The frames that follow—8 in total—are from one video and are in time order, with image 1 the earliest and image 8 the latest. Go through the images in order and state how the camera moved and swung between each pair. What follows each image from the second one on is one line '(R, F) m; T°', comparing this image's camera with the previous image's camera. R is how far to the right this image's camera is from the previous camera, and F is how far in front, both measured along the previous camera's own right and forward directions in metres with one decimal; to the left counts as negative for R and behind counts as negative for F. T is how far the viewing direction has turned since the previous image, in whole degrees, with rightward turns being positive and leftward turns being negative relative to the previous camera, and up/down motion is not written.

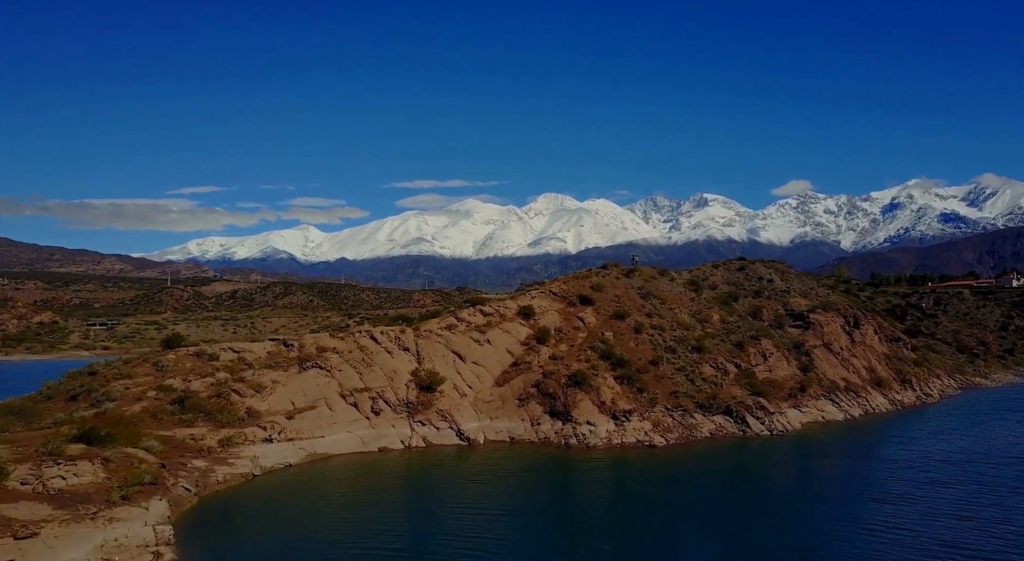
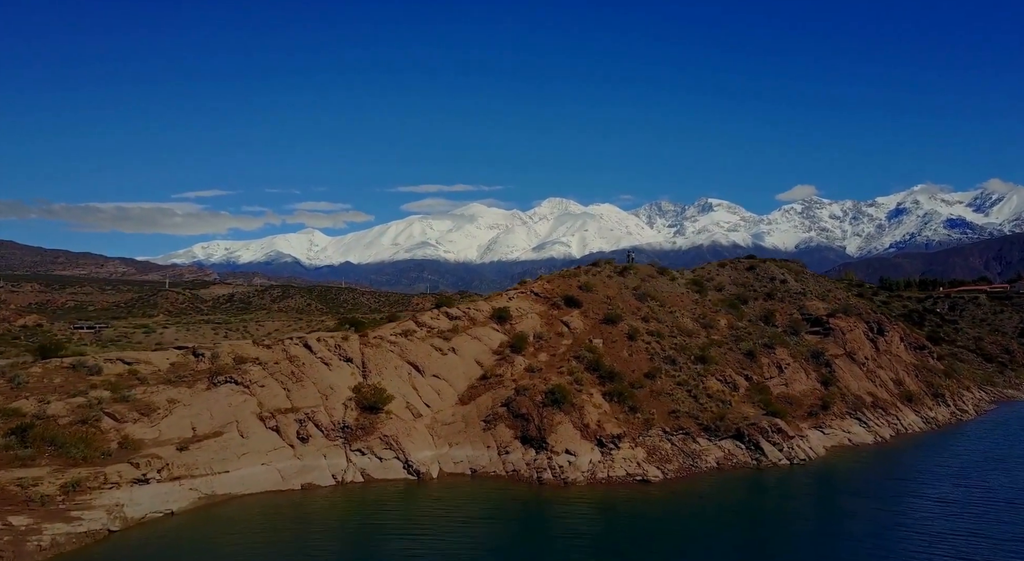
(+1.9, +8.4) m; 0°
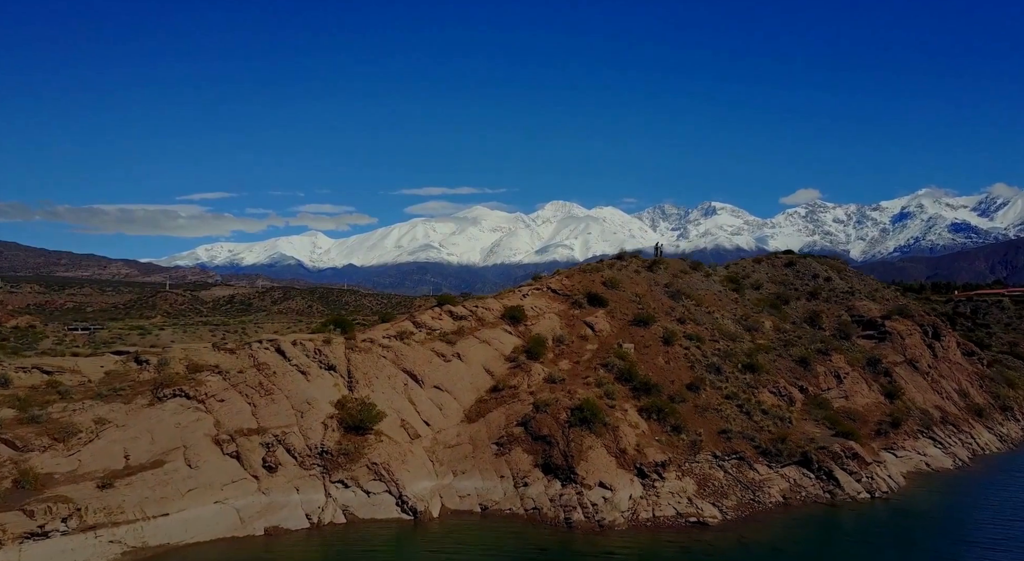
(-0.6, +7.3) m; 0°
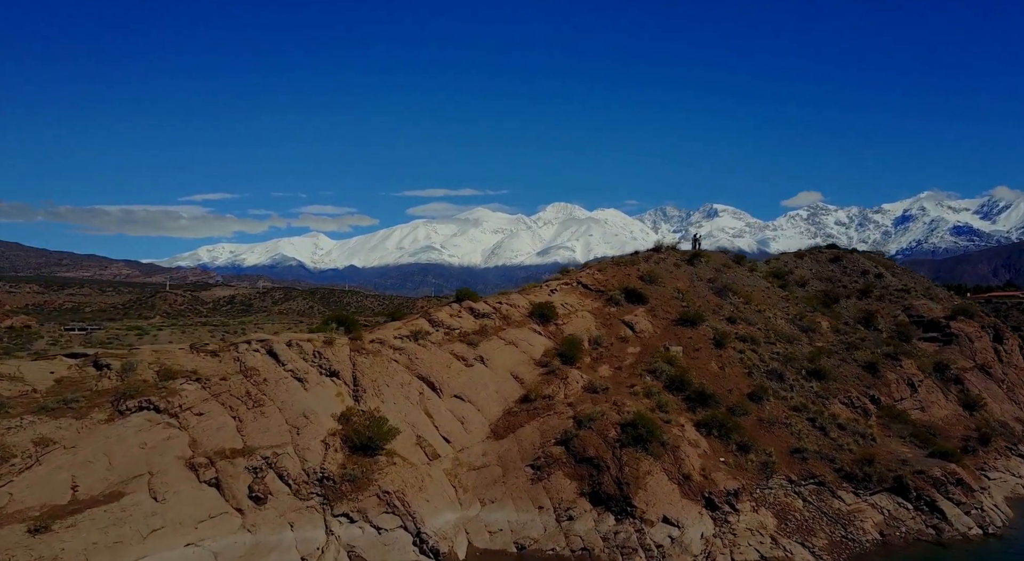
(-1.2, +5.5) m; 0°
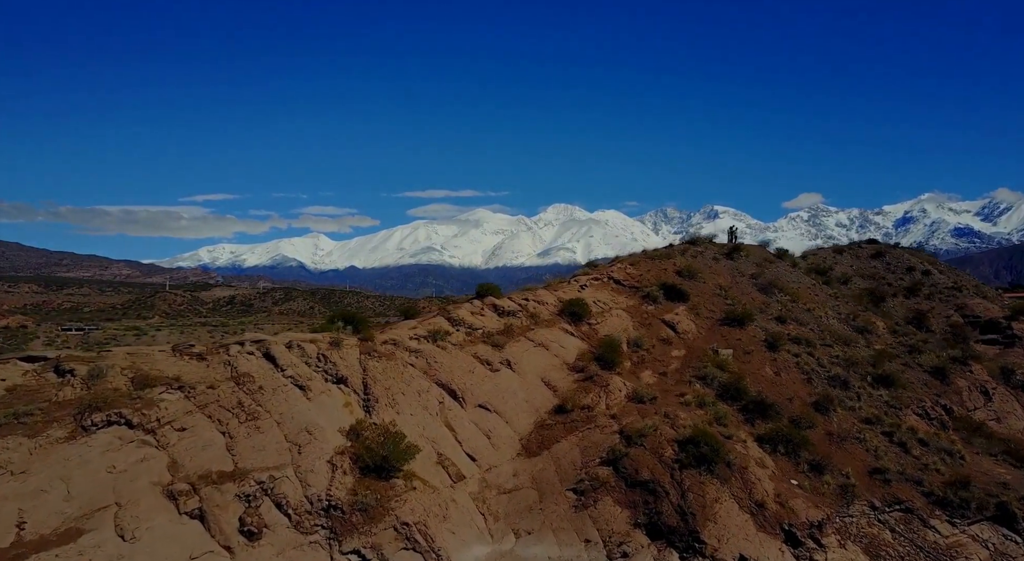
(-1.1, +4.1) m; 0°
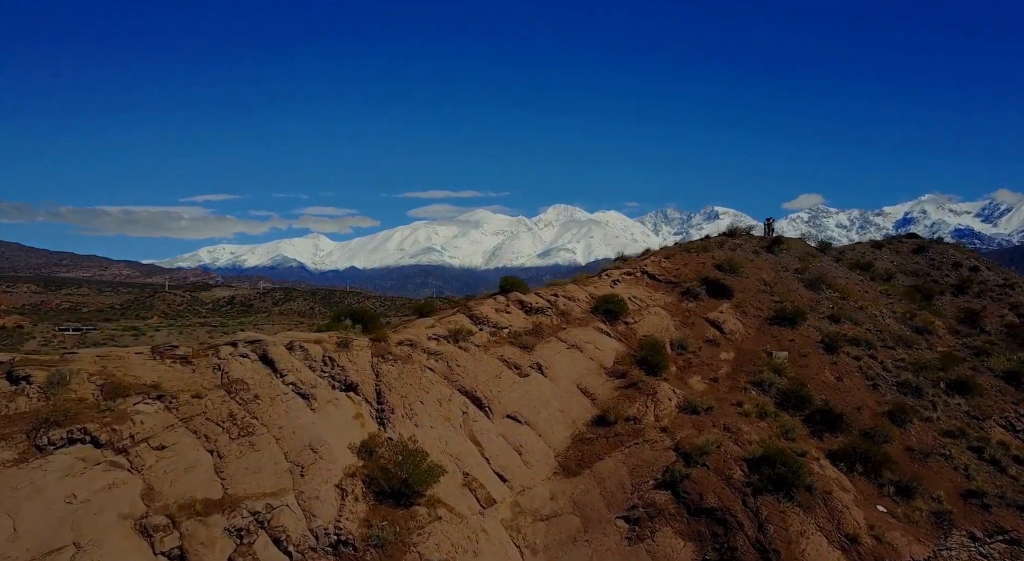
(-1.0, +3.5) m; 0°
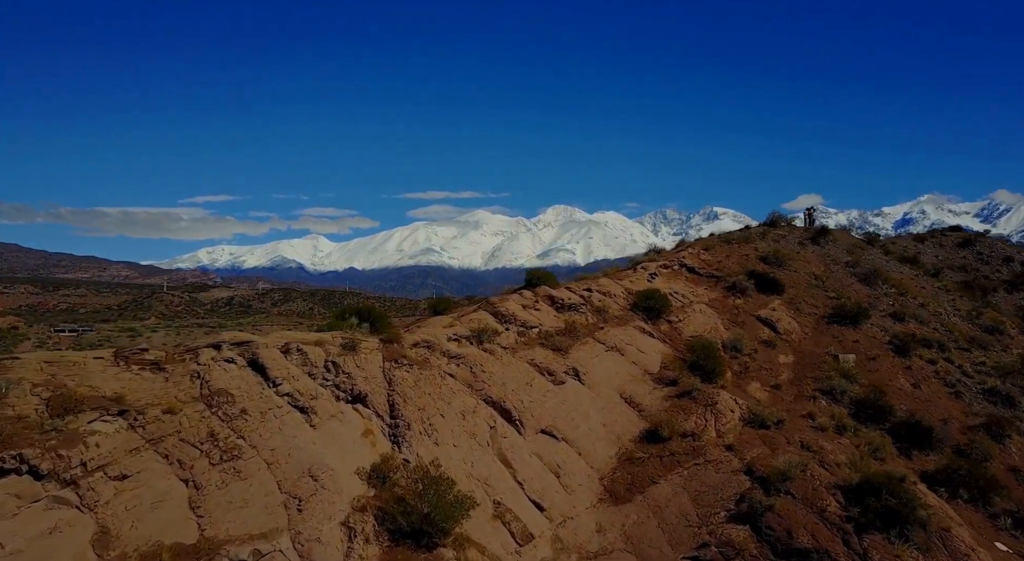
(-0.9, +3.6) m; 0°
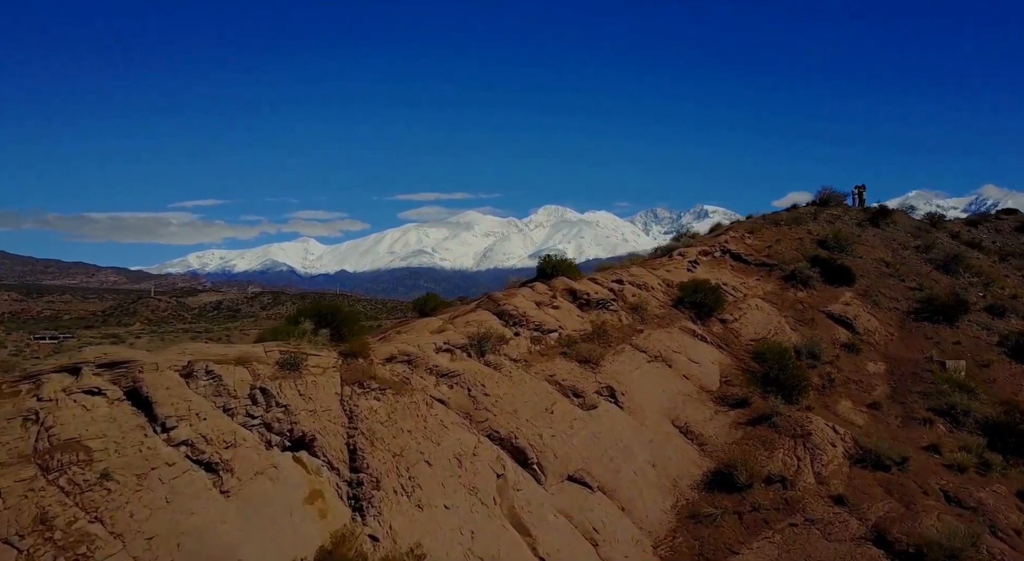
(-0.4, +5.8) m; +1°
